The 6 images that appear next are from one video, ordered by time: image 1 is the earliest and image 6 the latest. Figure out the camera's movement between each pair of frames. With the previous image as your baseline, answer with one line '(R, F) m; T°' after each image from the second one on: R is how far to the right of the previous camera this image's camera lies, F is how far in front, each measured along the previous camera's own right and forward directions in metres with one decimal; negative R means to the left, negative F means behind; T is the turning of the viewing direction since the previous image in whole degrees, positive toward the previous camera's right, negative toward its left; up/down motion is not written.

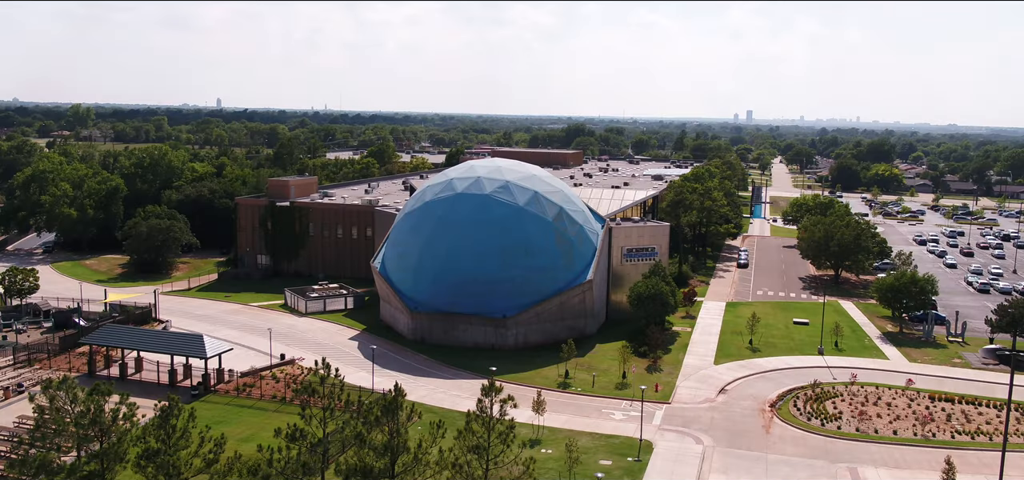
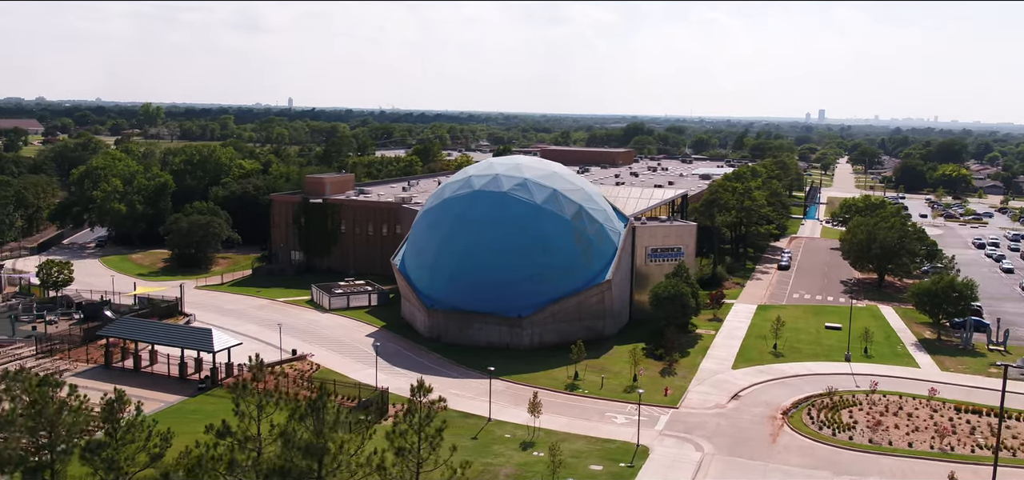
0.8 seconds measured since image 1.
(+2.7, +0.8) m; -4°
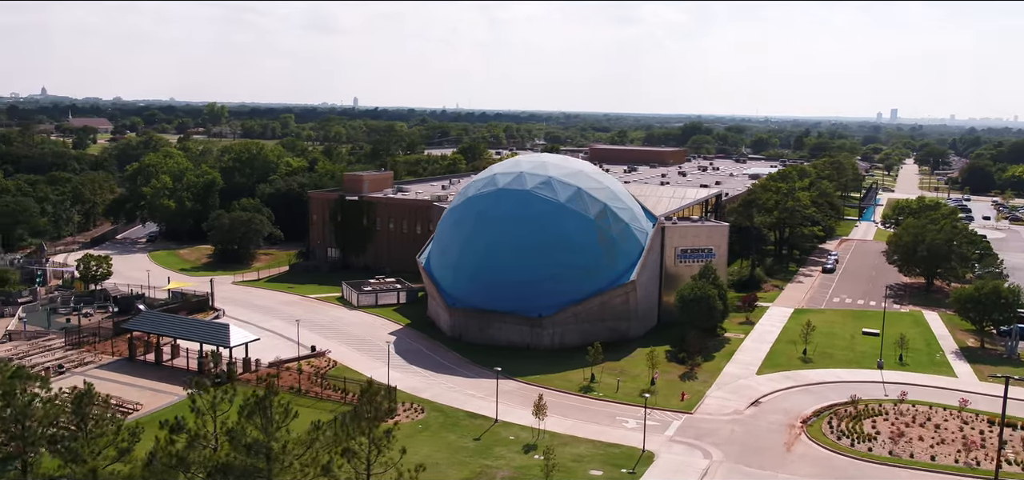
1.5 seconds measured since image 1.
(+2.1, +0.7) m; -4°
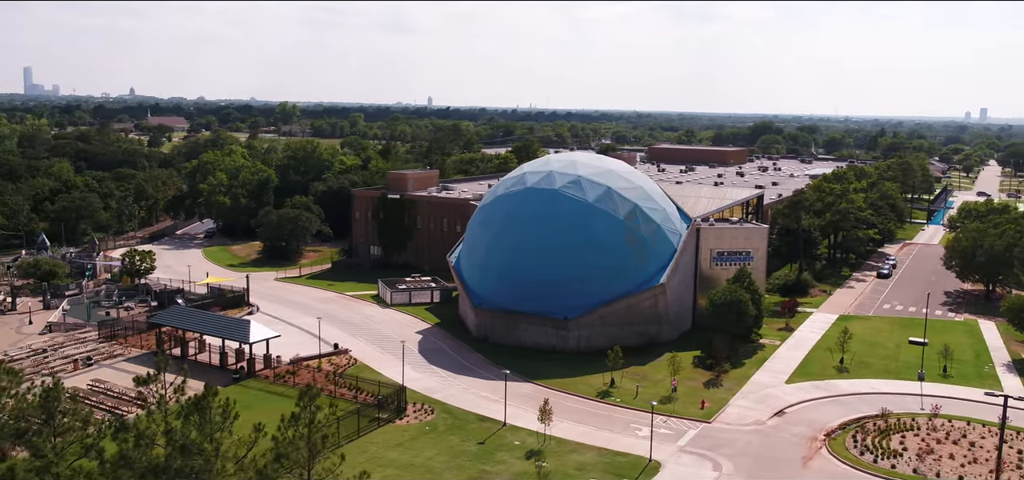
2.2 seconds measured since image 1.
(+2.4, +0.9) m; -5°
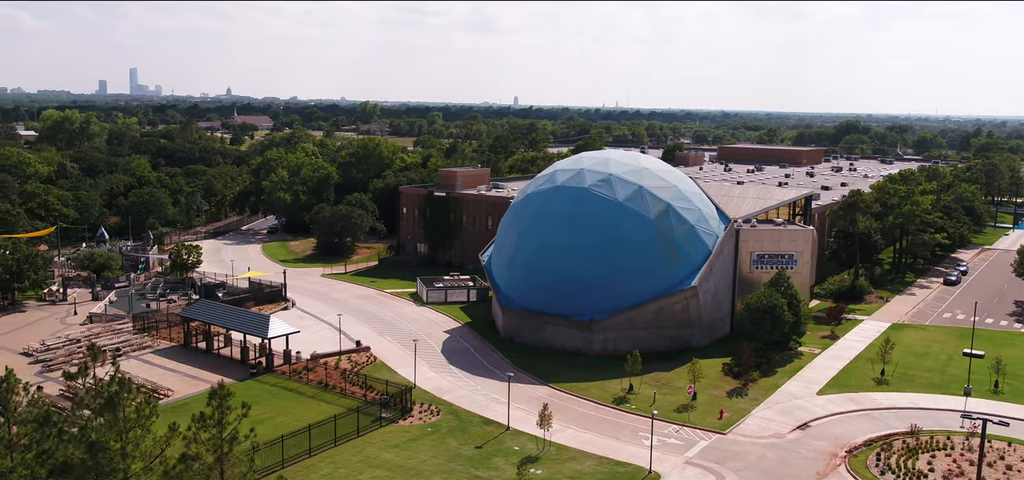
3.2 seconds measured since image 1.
(+3.0, +1.2) m; -5°
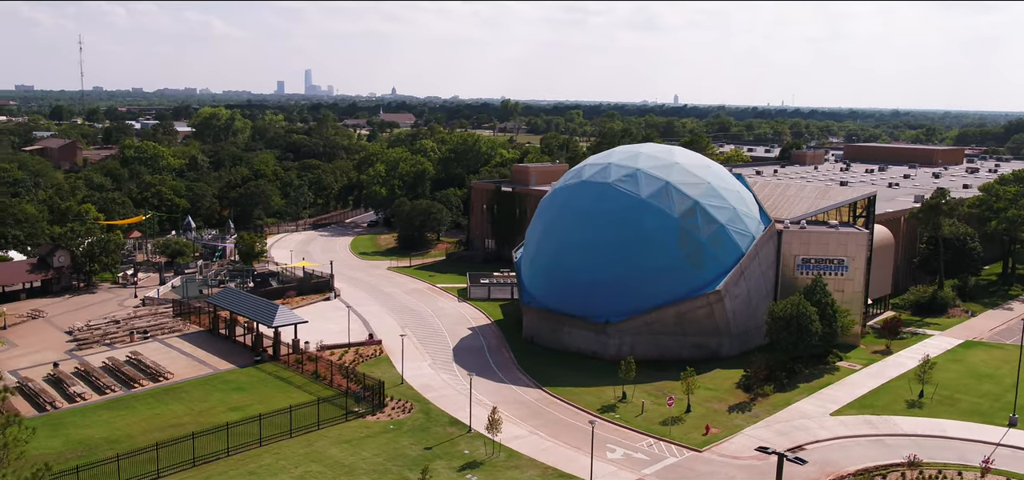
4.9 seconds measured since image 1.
(+6.9, +2.2) m; -10°
